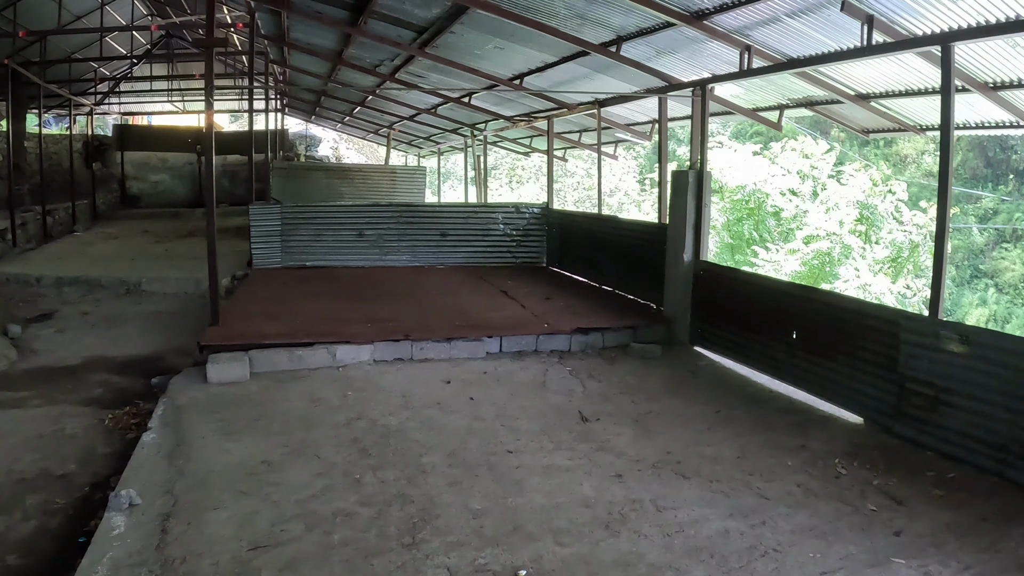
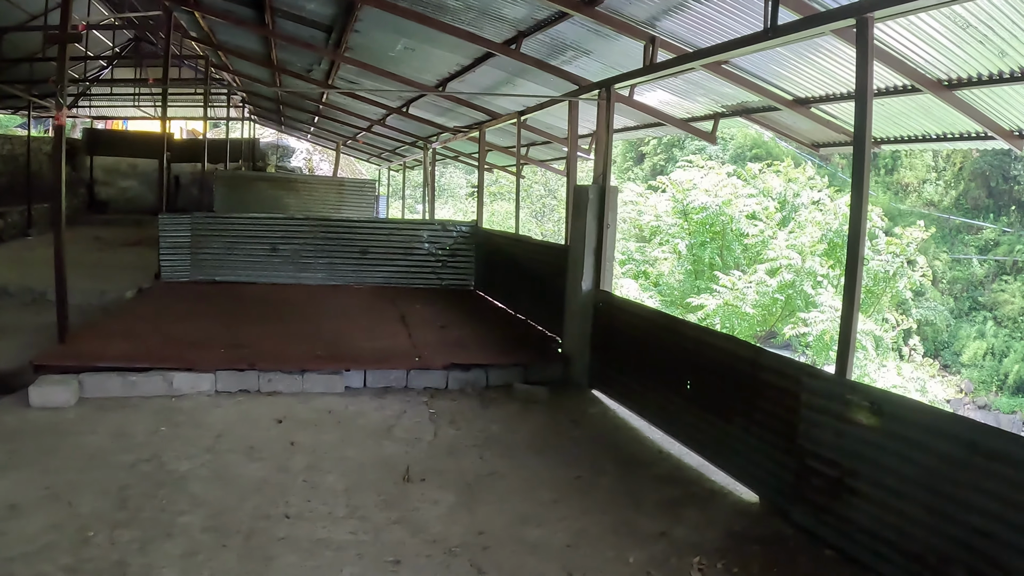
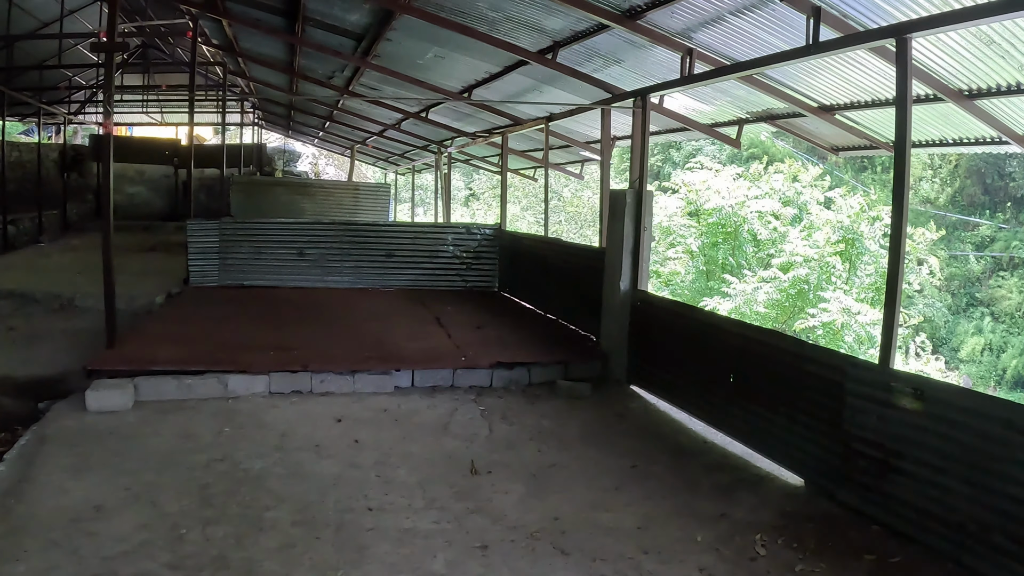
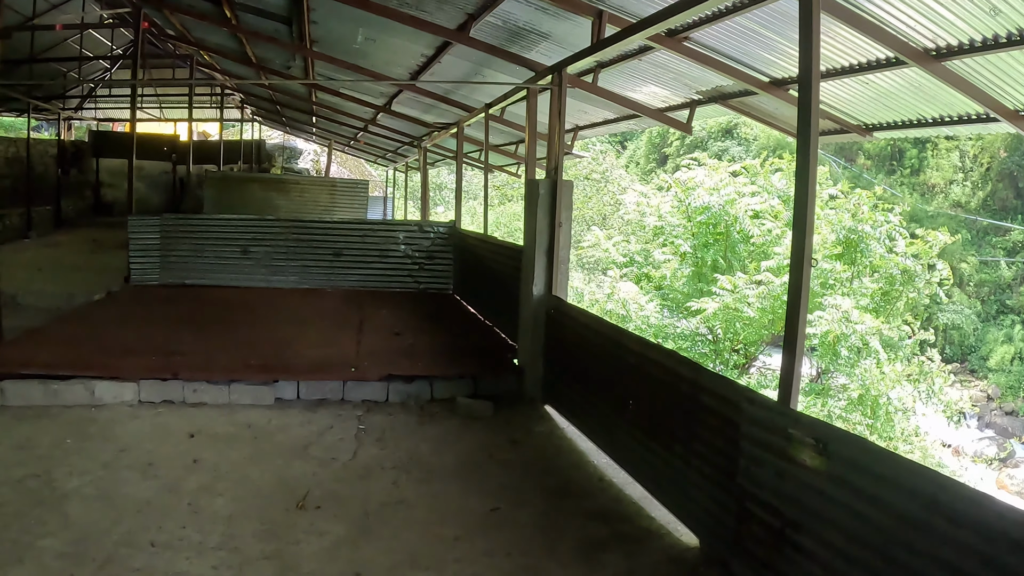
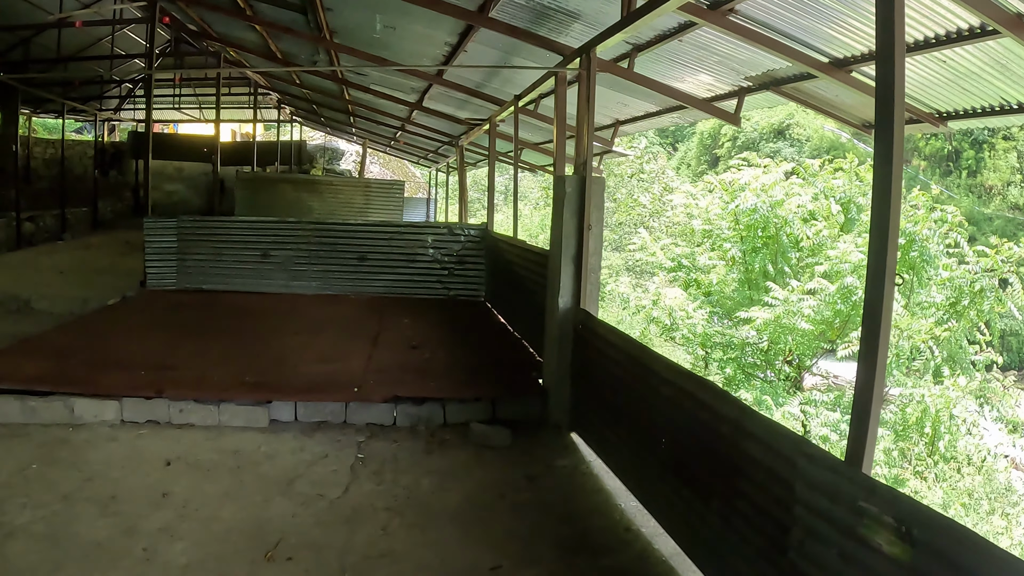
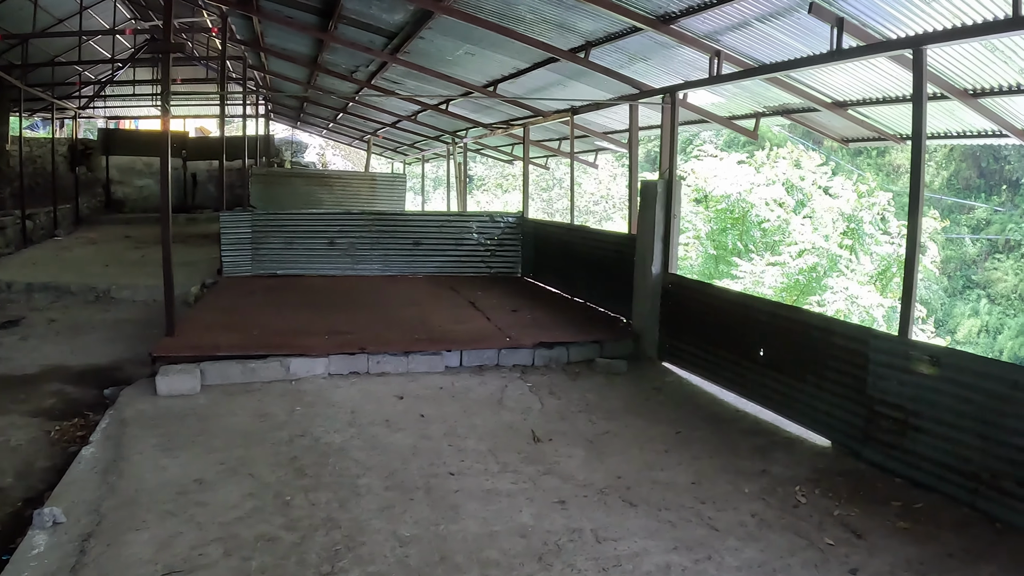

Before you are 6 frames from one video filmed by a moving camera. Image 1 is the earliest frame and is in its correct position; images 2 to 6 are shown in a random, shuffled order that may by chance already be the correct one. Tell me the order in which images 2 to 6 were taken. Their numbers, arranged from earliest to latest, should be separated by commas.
6, 3, 2, 4, 5
